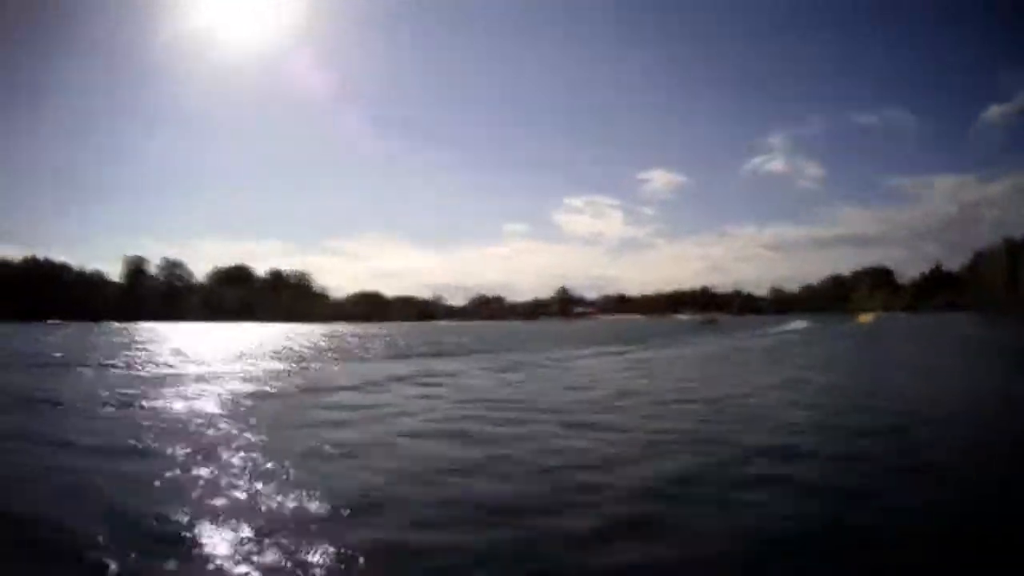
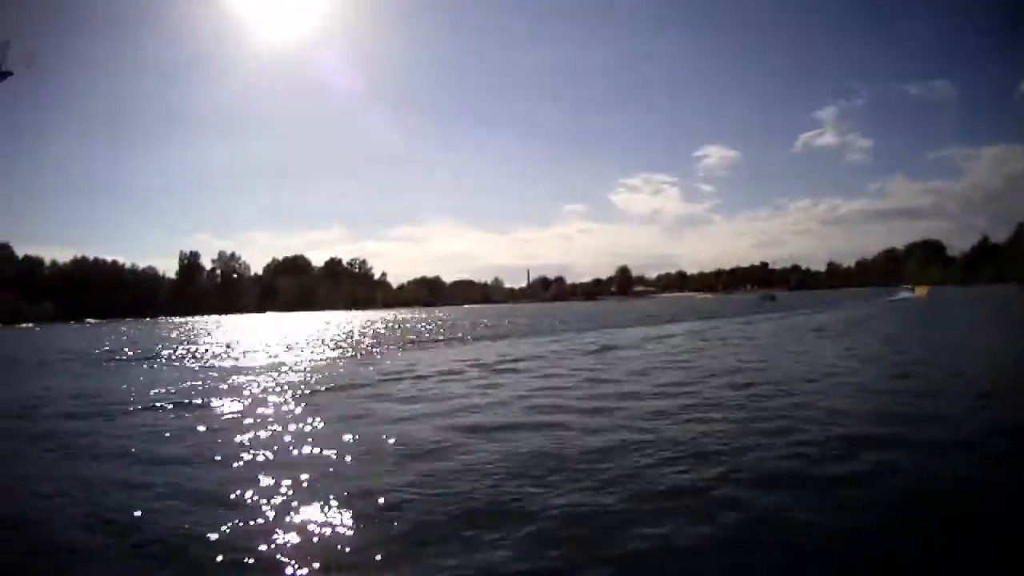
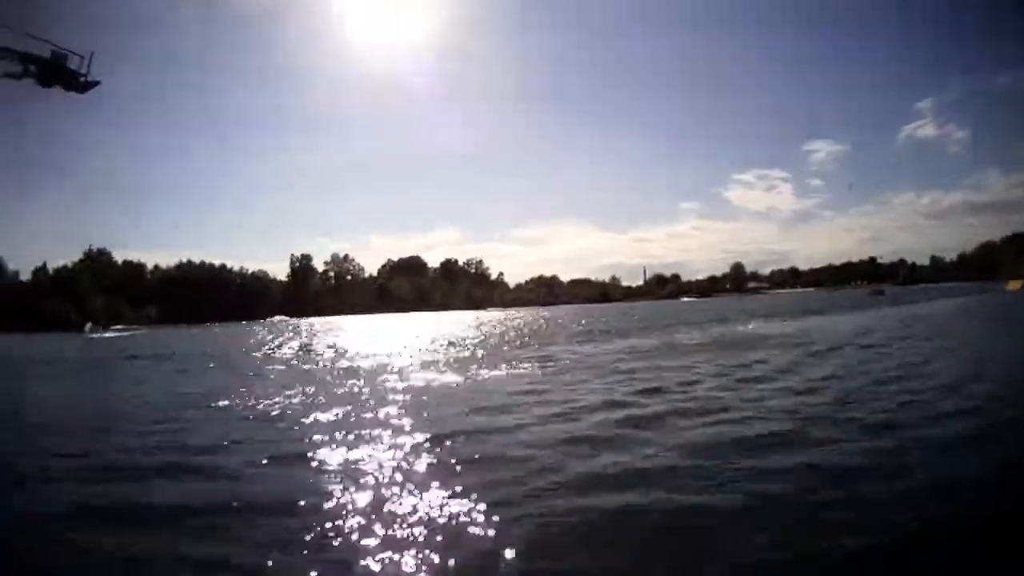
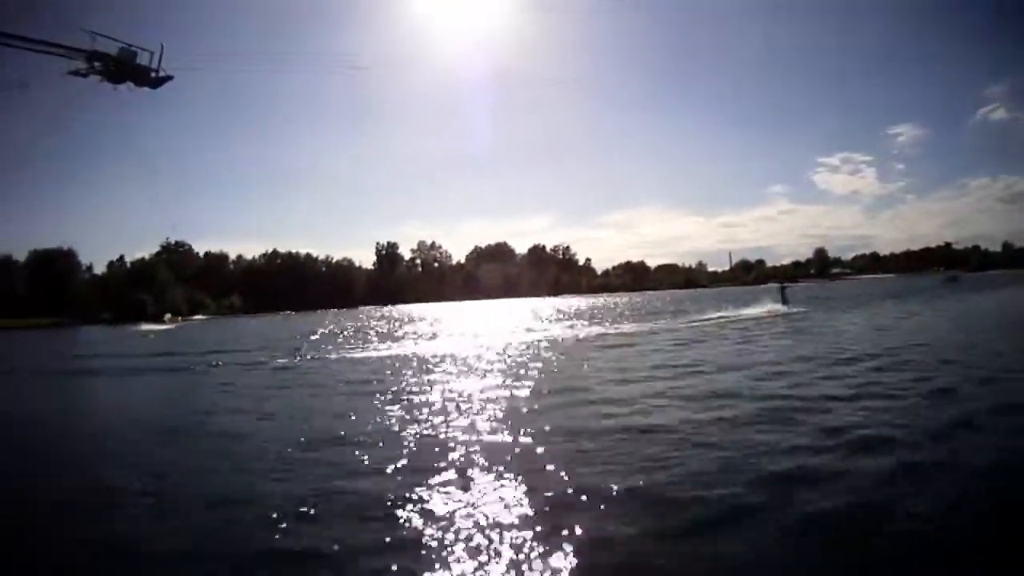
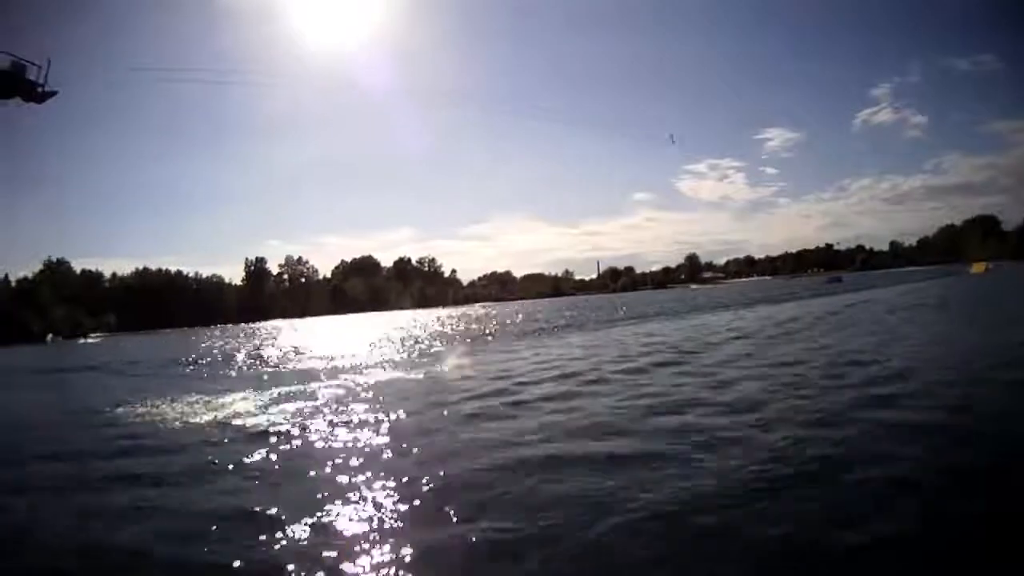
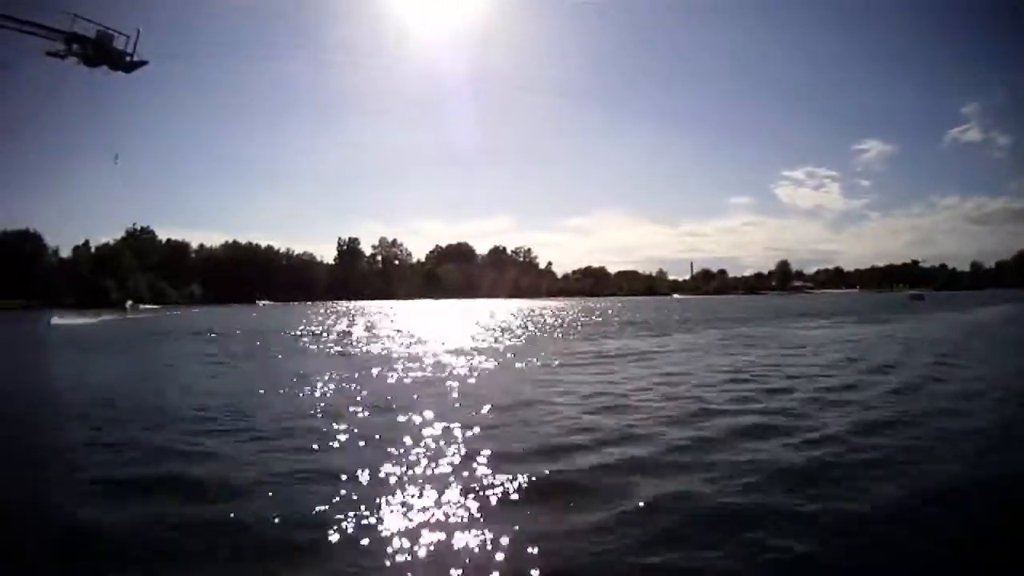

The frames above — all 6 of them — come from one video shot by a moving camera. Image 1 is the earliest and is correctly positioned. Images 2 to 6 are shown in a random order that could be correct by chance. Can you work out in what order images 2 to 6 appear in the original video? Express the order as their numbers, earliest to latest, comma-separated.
2, 5, 3, 6, 4
